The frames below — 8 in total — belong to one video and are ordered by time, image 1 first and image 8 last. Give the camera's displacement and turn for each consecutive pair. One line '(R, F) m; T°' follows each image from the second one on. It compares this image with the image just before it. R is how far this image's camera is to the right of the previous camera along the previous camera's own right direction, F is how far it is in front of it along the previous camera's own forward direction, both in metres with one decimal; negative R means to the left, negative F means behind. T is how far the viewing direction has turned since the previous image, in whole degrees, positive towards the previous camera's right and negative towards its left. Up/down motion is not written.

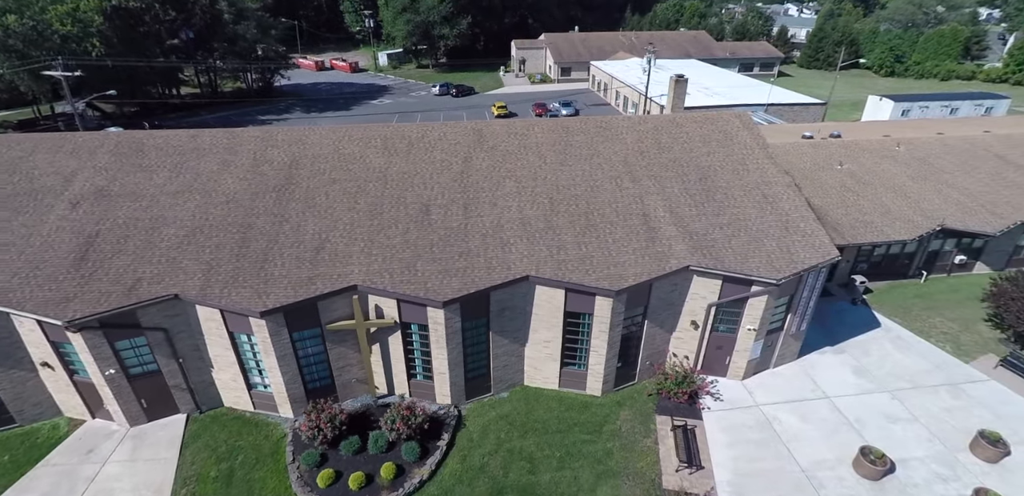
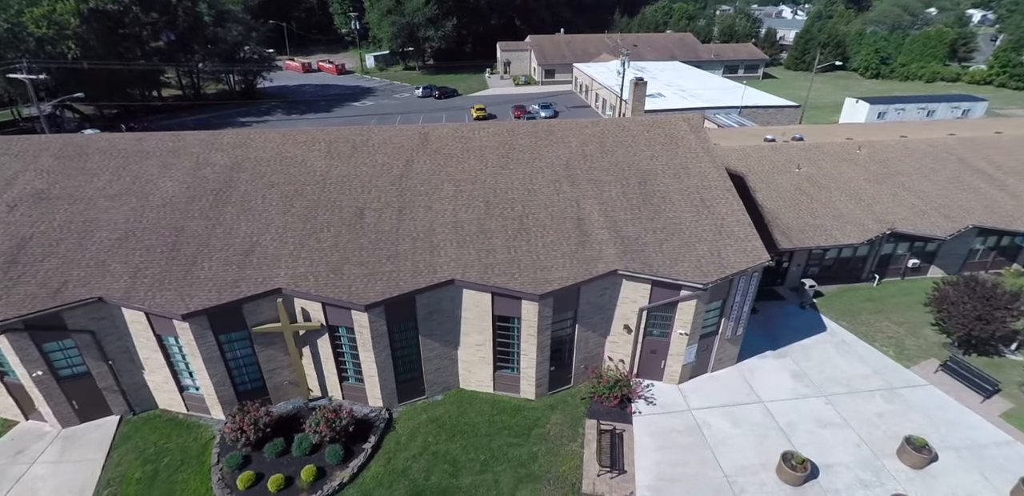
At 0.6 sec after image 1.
(+2.6, -0.1) m; 0°
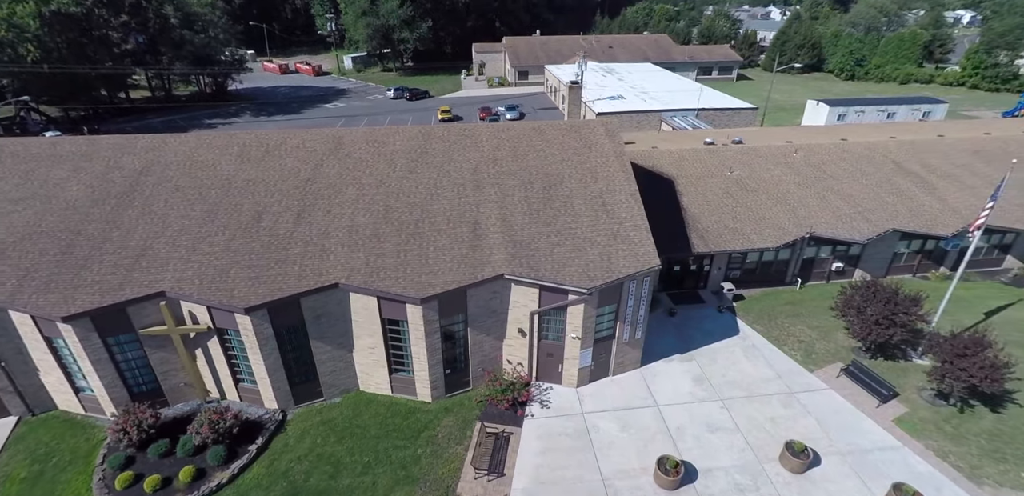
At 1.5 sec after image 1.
(+4.0, -0.1) m; 0°
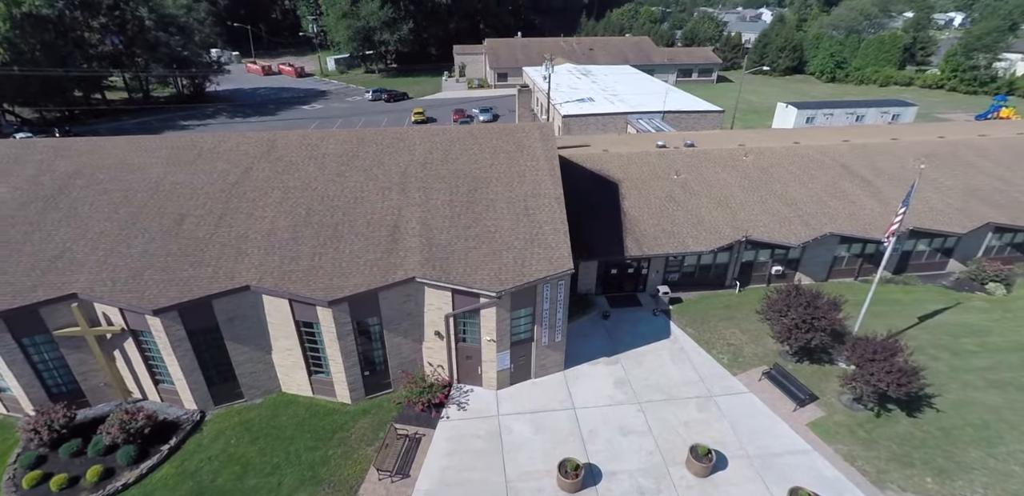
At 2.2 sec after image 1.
(+3.2, -0.1) m; 0°
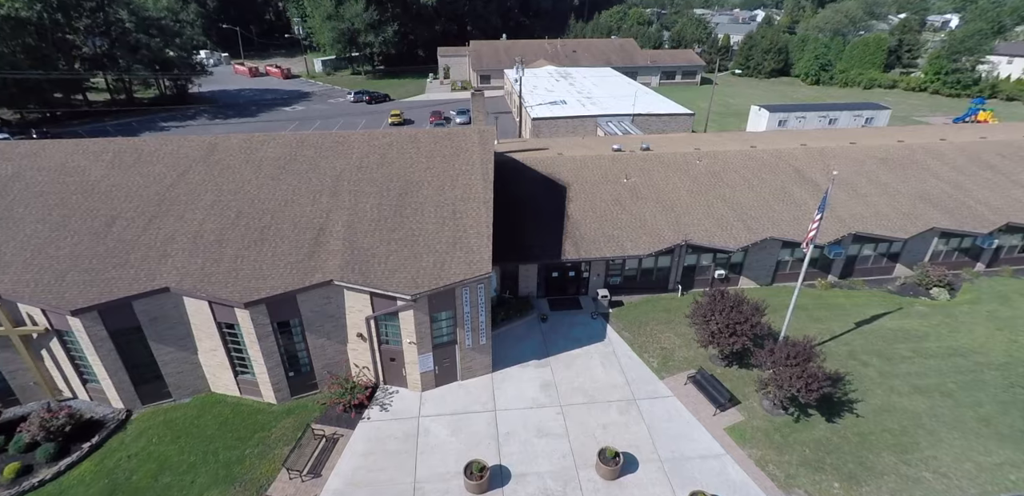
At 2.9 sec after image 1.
(+3.1, -0.2) m; -1°
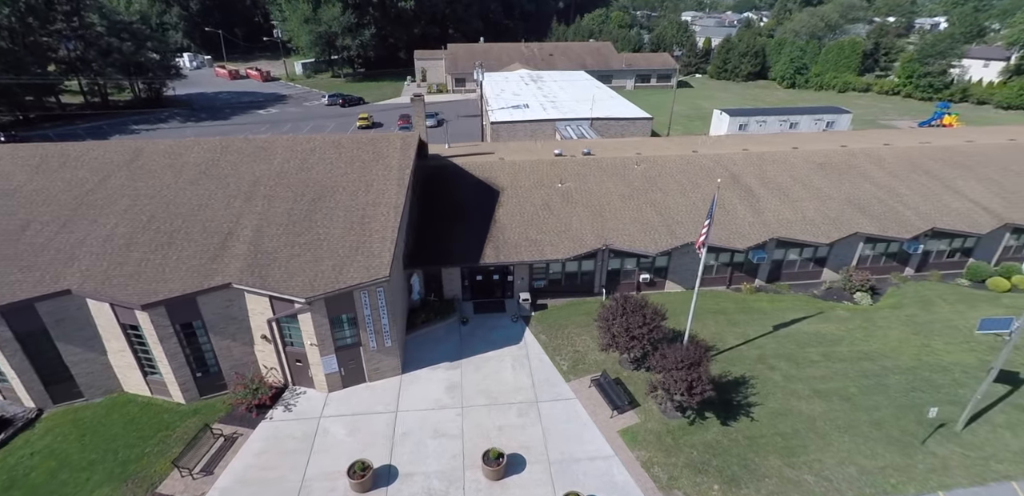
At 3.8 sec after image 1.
(+3.9, -0.3) m; 0°
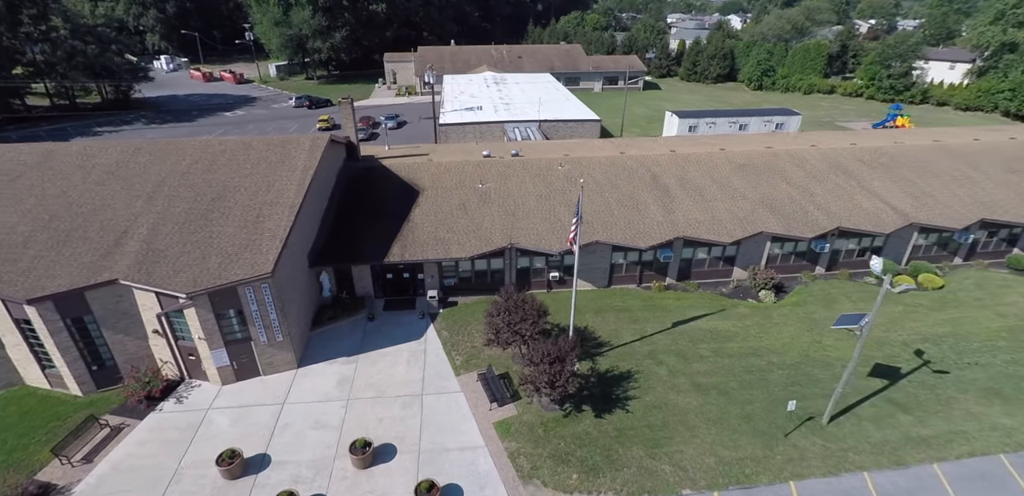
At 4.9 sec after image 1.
(+4.8, -0.6) m; 0°
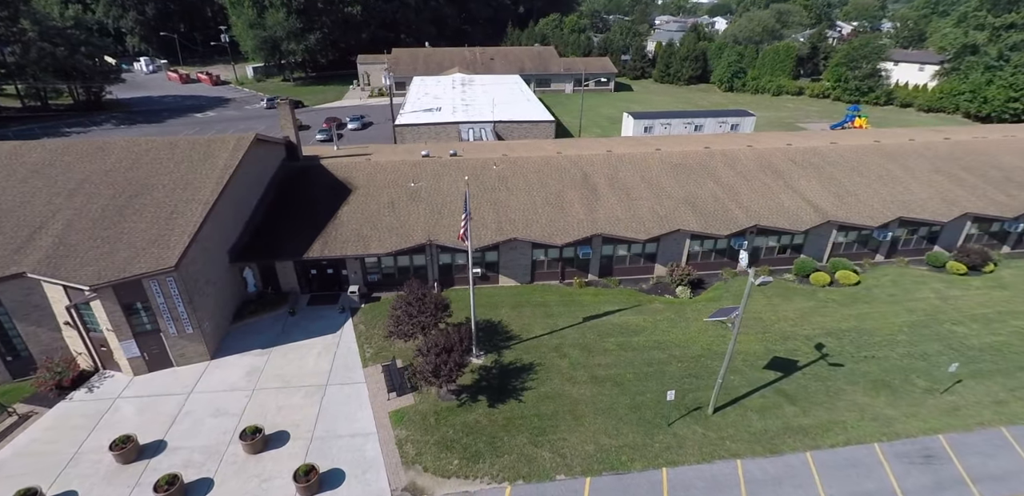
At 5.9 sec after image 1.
(+4.3, -0.6) m; 0°
